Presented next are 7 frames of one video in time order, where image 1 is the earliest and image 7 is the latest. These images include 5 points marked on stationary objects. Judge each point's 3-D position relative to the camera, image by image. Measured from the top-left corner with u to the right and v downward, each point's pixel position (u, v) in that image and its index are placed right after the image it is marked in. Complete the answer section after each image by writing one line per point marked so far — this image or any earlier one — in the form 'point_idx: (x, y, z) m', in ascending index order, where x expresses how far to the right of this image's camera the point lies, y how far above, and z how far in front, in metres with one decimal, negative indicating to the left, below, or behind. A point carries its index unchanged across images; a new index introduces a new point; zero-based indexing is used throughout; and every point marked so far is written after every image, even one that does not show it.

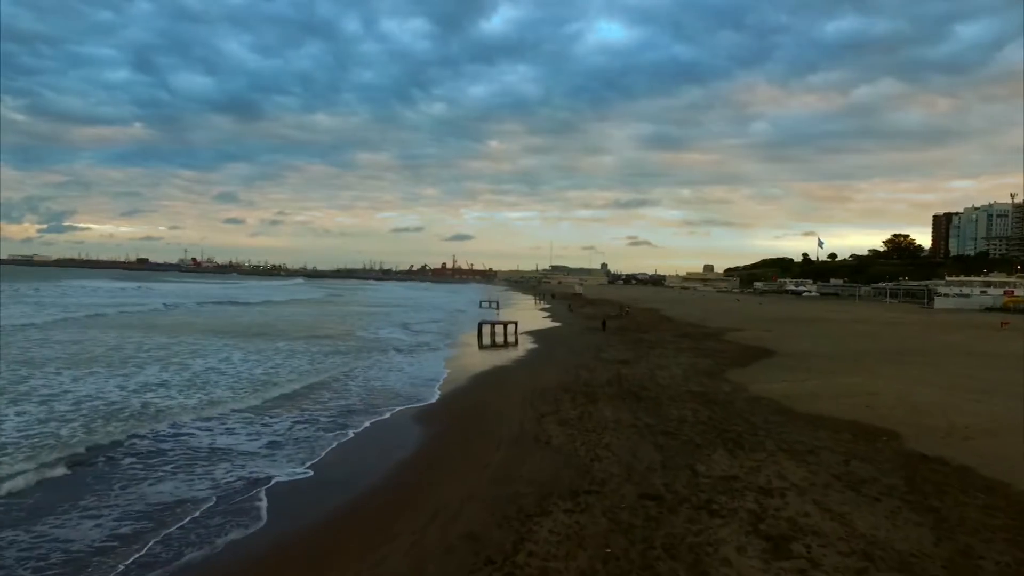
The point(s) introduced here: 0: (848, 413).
0: (+4.8, -1.8, +9.1) m
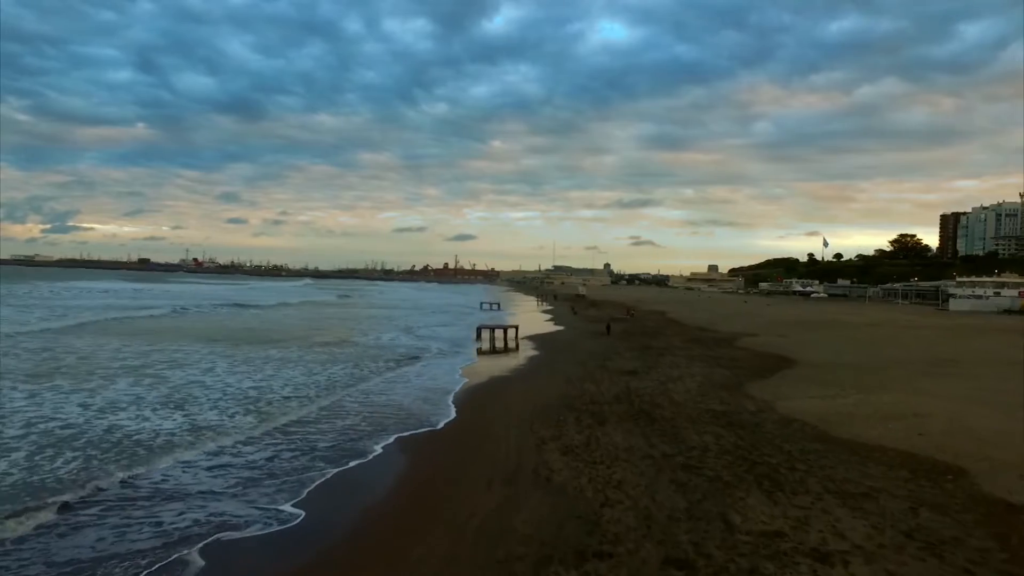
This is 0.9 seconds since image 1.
0: (+4.7, -1.9, +7.8) m
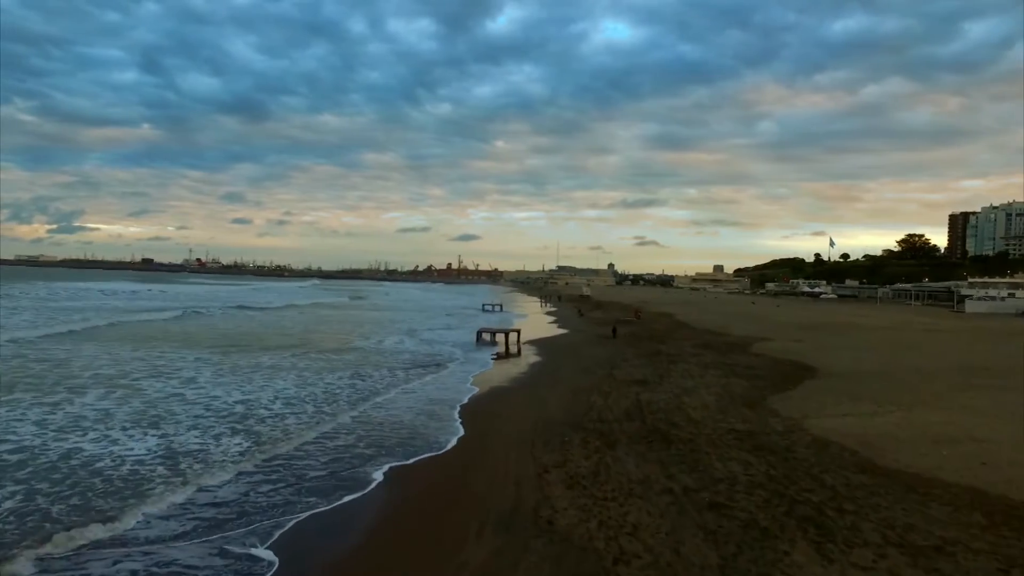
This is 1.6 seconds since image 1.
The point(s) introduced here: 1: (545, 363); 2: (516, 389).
0: (+4.7, -2.0, +6.7) m
1: (+1.0, -2.2, +18.9) m
2: (+0.1, -2.1, +13.3) m
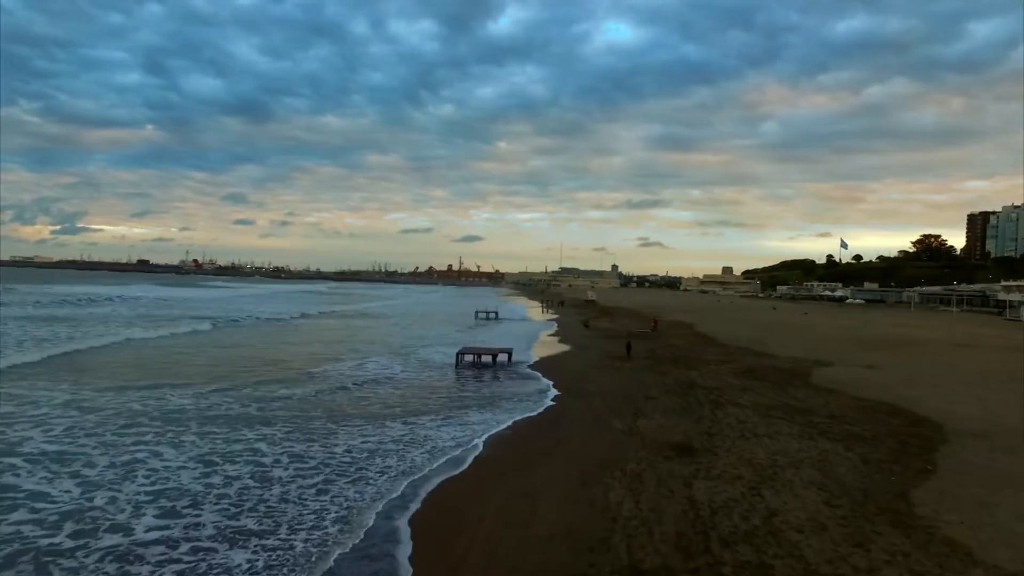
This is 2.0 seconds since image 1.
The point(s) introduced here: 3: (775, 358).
0: (+4.4, -2.2, +2.1) m
1: (+0.7, -2.5, +14.4) m
2: (-0.2, -2.4, +8.7) m
3: (+7.7, -2.1, +18.4) m
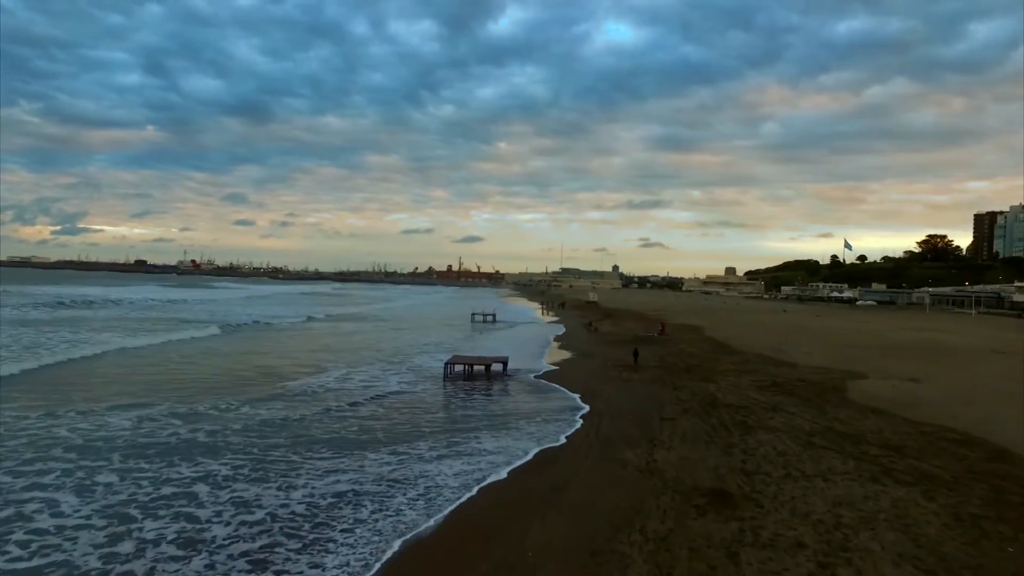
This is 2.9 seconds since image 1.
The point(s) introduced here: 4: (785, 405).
0: (+4.2, -2.3, +0.3) m
1: (+0.6, -2.5, +12.5) m
2: (-0.3, -2.4, +6.9) m
3: (+7.6, -2.2, +16.6) m
4: (+5.3, -2.3, +12.2) m
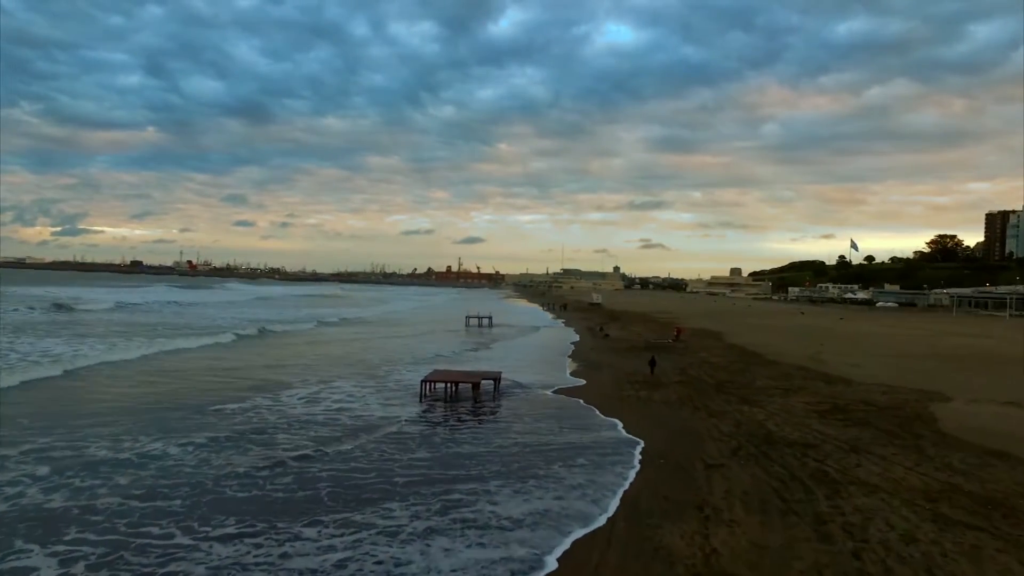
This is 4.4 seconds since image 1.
0: (+4.1, -2.2, -2.7) m
1: (+0.5, -2.5, +9.5) m
2: (-0.5, -2.4, +3.9) m
3: (+7.4, -2.2, +13.6) m
4: (+5.1, -2.3, +9.2) m
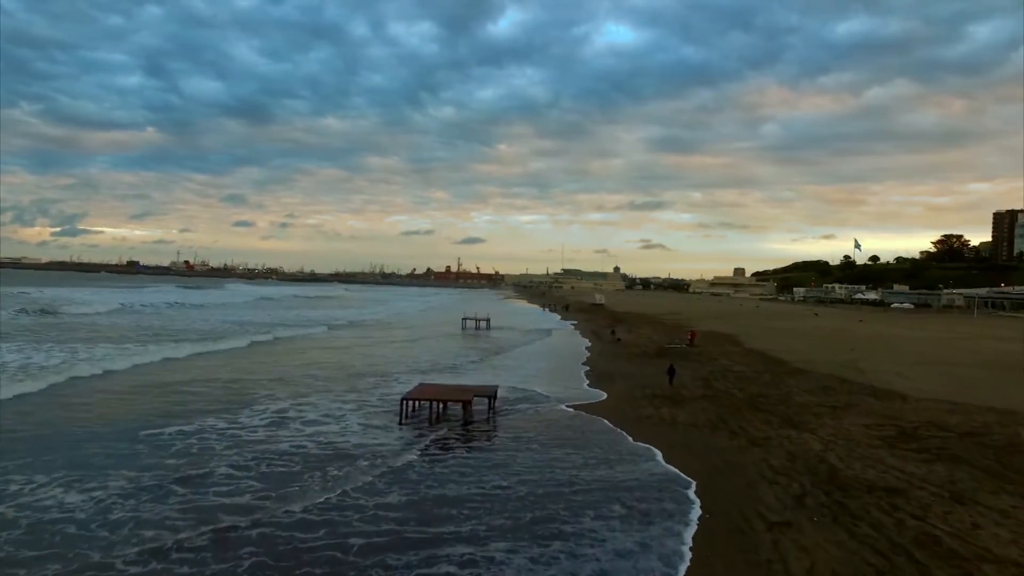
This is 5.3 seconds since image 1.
0: (+4.1, -2.2, -4.9) m
1: (+0.5, -2.5, +7.4) m
2: (-0.5, -2.4, +1.8) m
3: (+7.4, -2.1, +11.5) m
4: (+5.1, -2.3, +7.1) m
